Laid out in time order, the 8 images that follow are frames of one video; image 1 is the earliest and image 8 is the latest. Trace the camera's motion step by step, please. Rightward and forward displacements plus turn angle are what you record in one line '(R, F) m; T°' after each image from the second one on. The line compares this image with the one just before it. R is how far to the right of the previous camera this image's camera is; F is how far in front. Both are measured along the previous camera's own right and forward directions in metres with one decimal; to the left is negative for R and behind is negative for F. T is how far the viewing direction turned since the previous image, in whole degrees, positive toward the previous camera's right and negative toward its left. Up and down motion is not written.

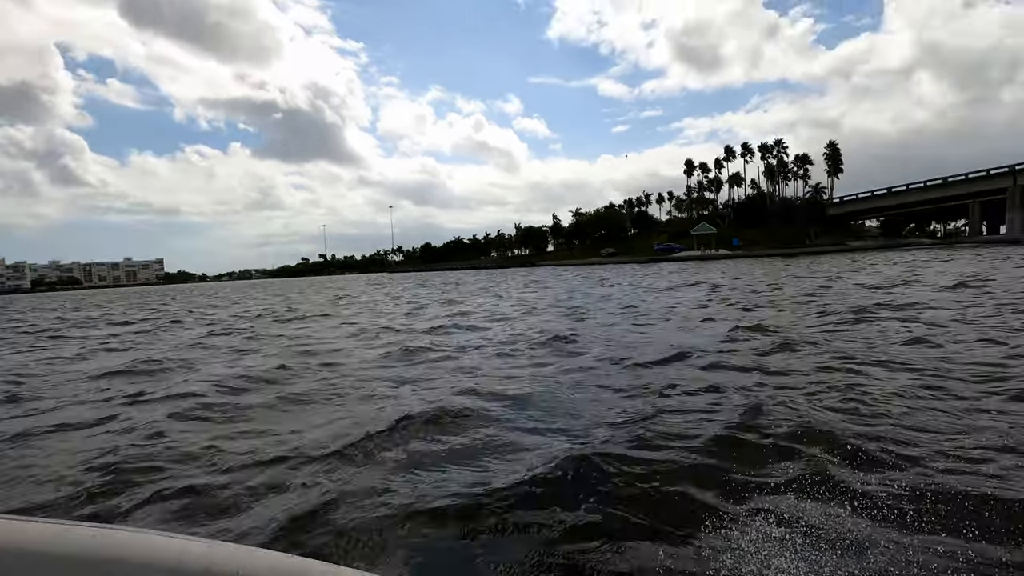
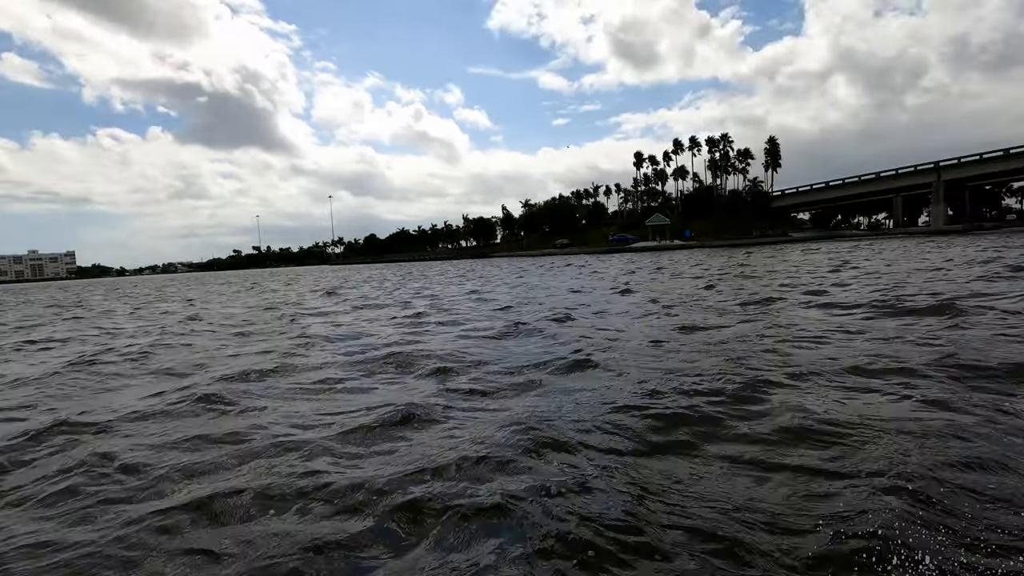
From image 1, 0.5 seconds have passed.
(-1.9, +0.8) m; +6°
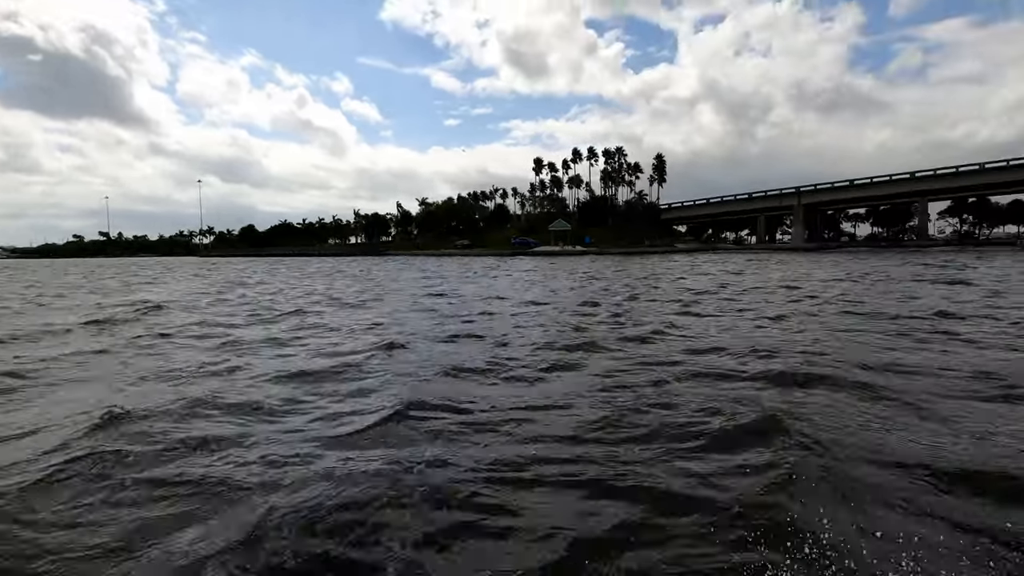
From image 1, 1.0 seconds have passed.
(-1.8, +0.9) m; +12°
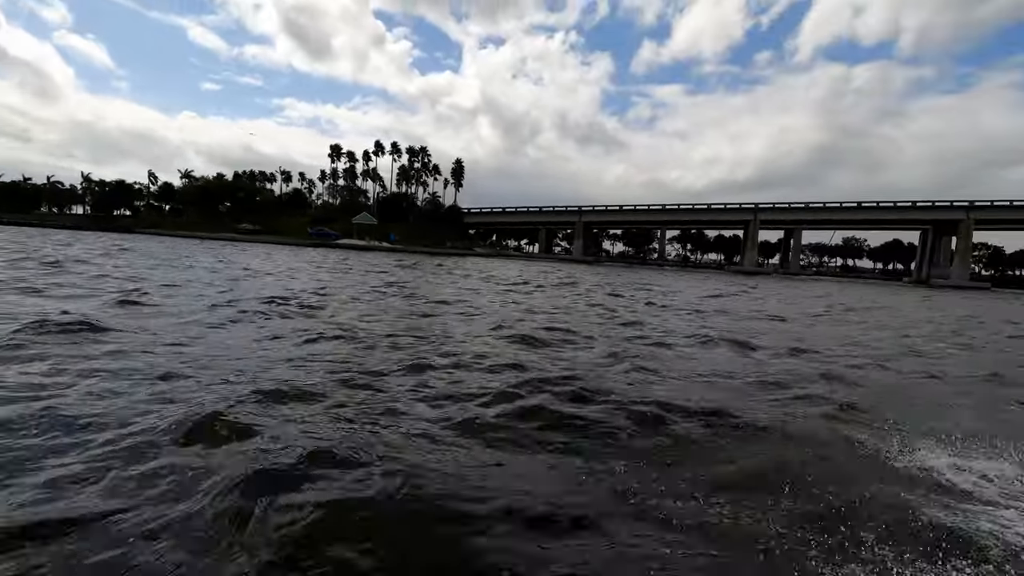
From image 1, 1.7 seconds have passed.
(-3.4, +0.8) m; +24°
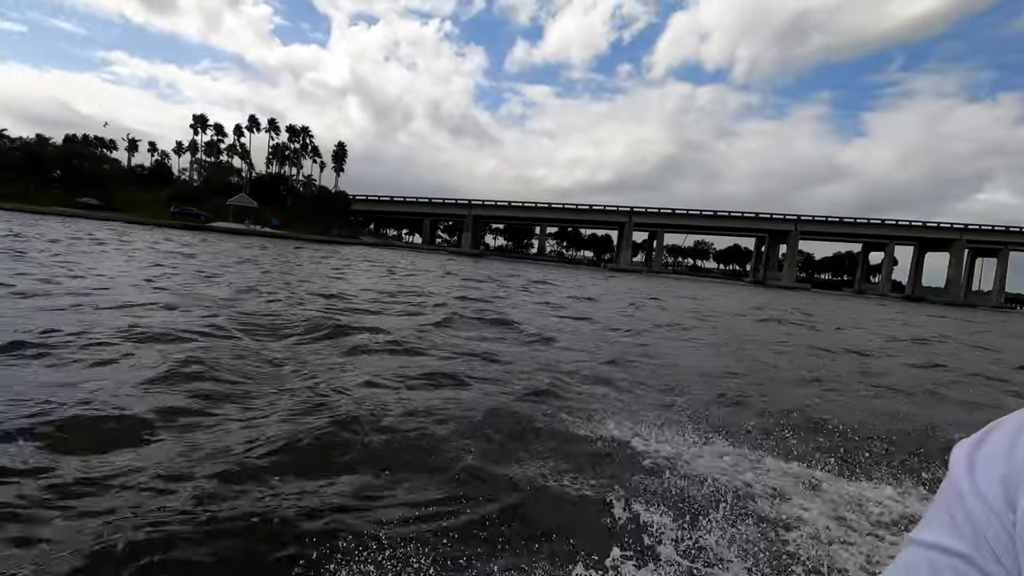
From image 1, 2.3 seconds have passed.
(-2.9, -0.4) m; +14°
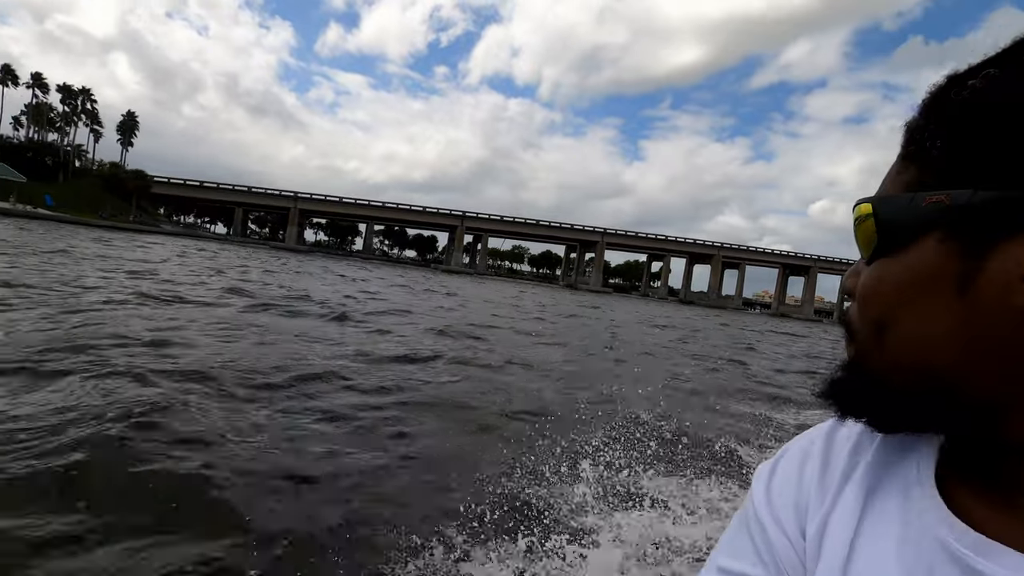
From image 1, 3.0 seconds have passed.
(-3.1, -1.1) m; +20°
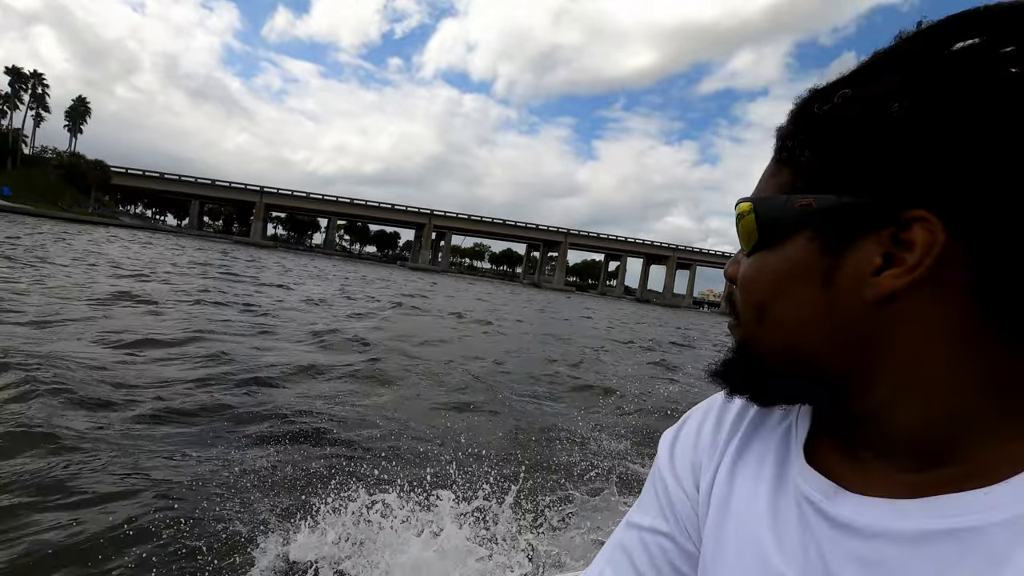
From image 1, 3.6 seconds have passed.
(-2.1, -1.8) m; +5°
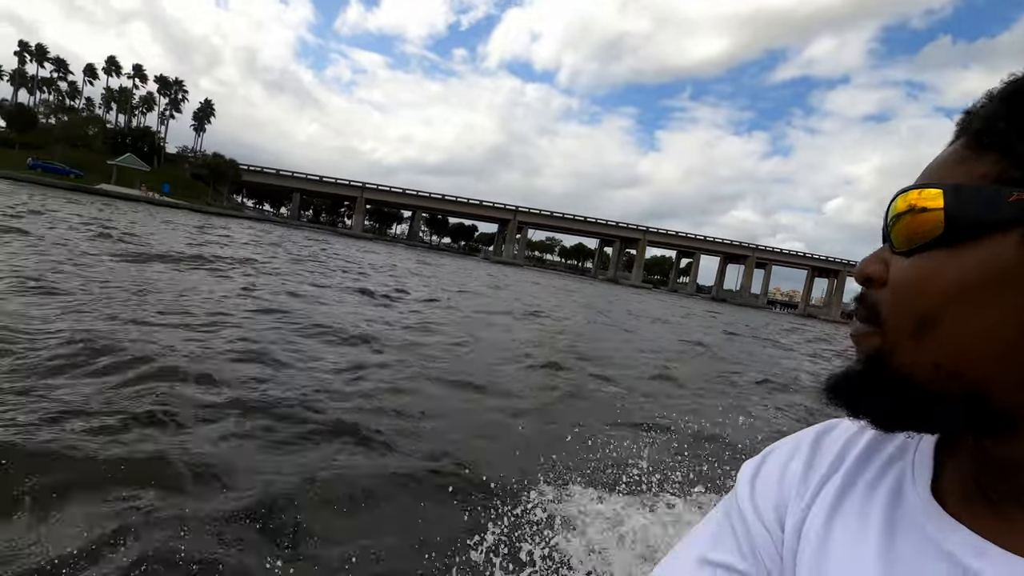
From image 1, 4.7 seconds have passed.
(-3.3, -3.5) m; -6°
